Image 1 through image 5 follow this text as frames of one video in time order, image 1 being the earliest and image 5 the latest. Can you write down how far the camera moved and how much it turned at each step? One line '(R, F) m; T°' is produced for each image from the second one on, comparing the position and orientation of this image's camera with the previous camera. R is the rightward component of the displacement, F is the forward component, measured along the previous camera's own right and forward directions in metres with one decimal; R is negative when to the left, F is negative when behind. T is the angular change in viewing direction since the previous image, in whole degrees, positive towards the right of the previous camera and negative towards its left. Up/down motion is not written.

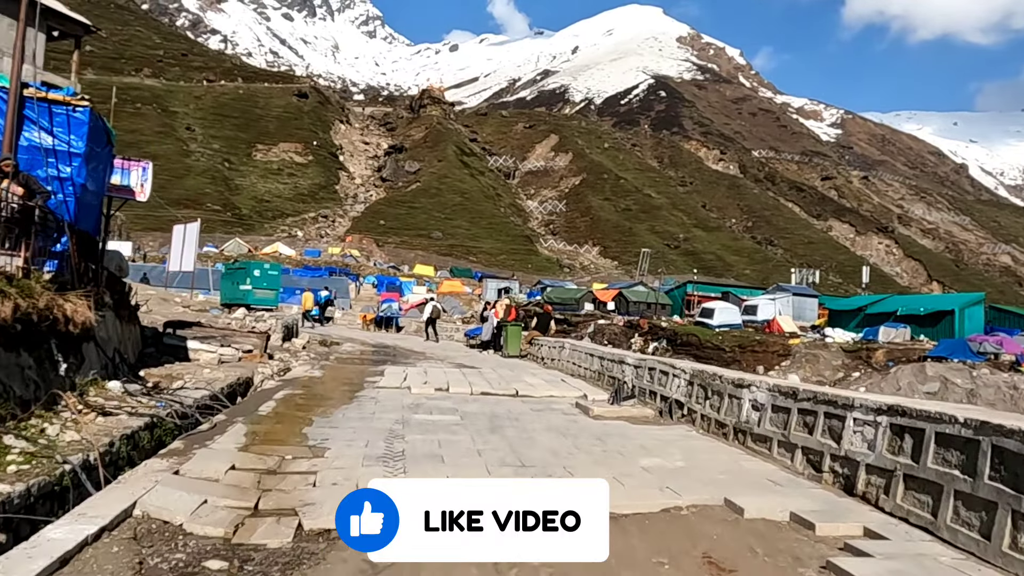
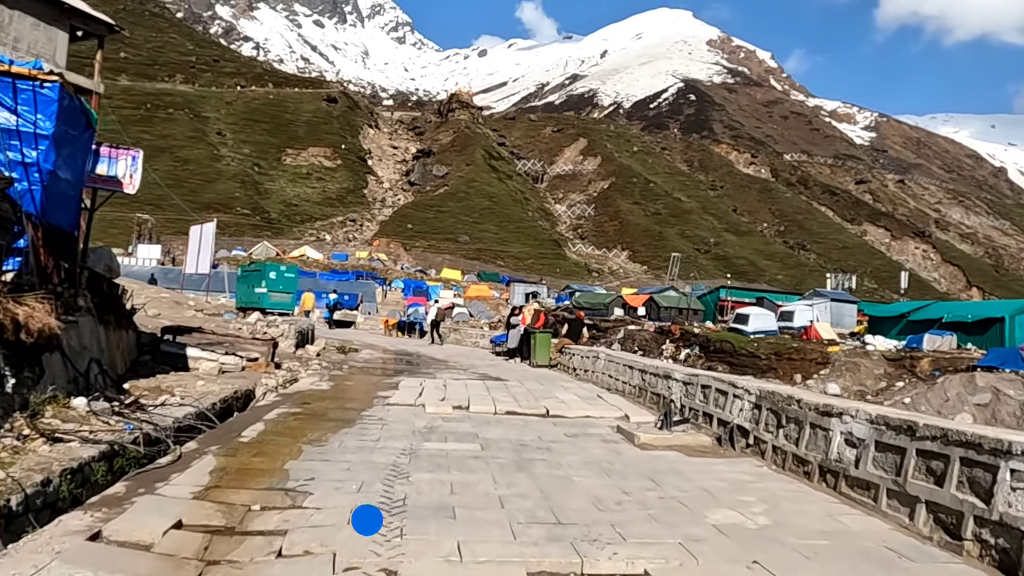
(0.0, +1.4) m; -2°
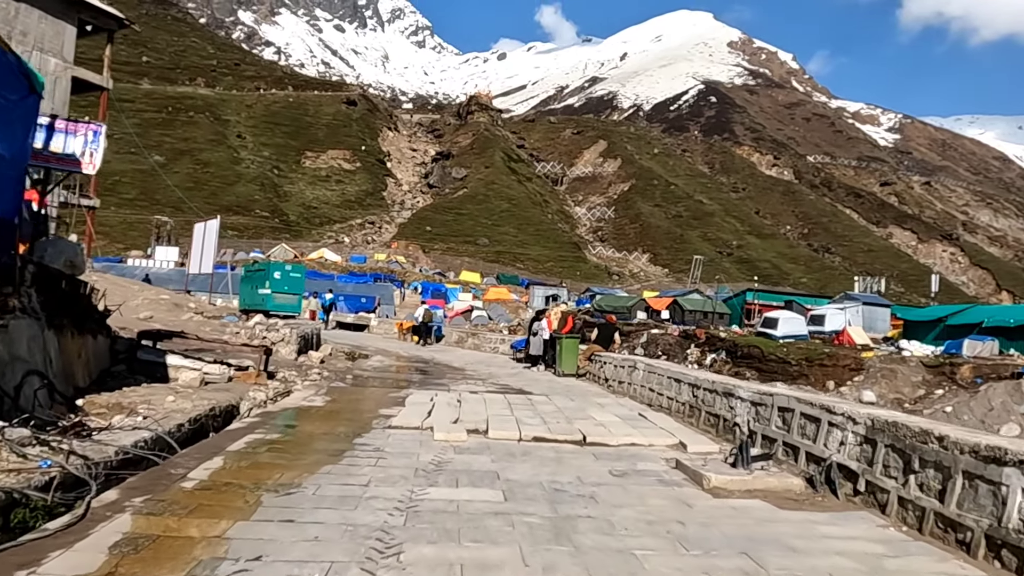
(-0.1, +1.7) m; -1°
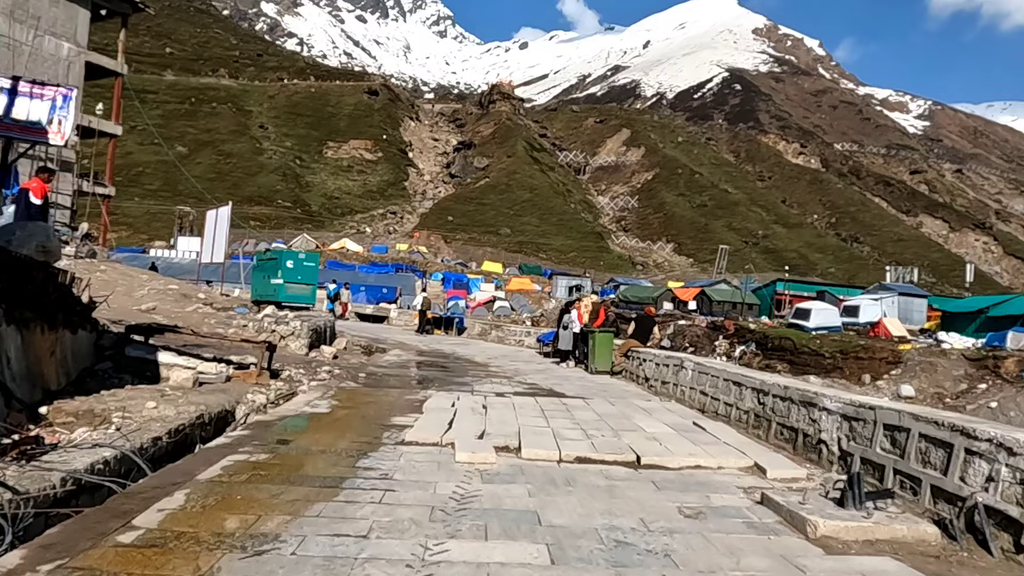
(-0.1, +1.3) m; -2°
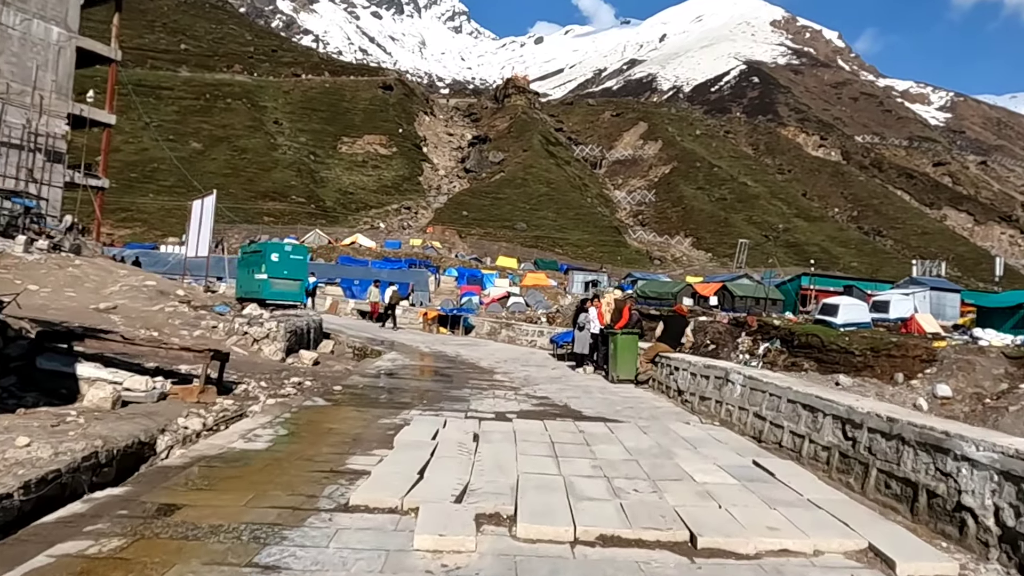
(+0.1, +2.0) m; -1°
